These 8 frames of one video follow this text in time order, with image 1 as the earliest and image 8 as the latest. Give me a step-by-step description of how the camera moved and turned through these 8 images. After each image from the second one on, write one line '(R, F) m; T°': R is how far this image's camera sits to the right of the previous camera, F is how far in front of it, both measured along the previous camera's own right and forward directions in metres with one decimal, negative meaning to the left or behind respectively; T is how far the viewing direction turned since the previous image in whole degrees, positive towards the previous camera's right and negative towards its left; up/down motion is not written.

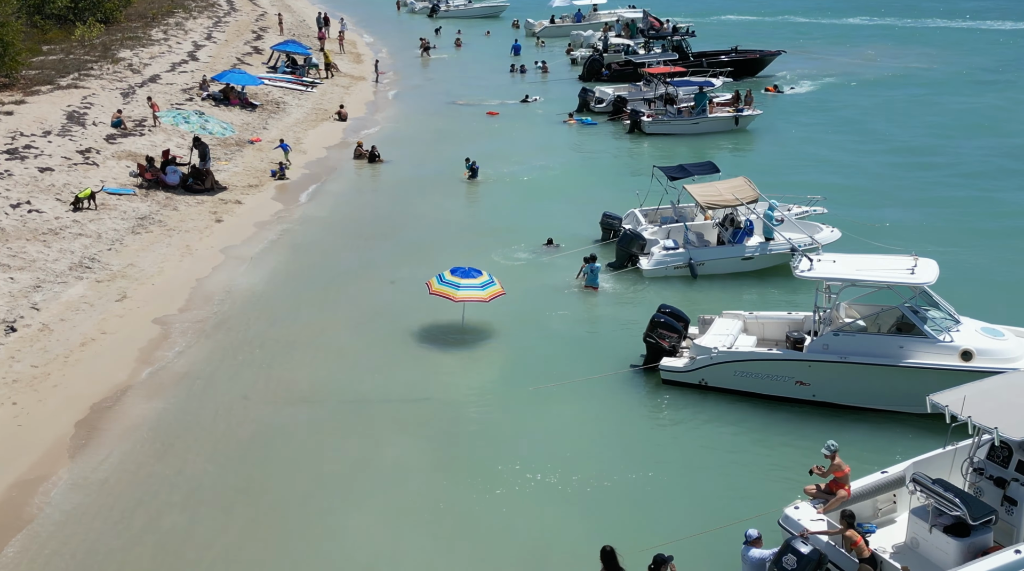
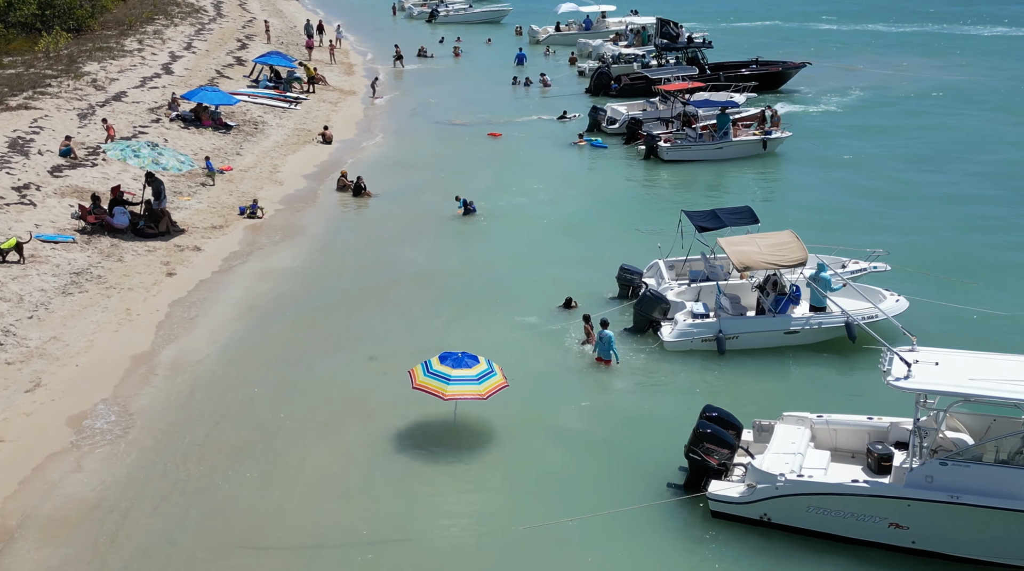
(0.0, +4.2) m; 0°
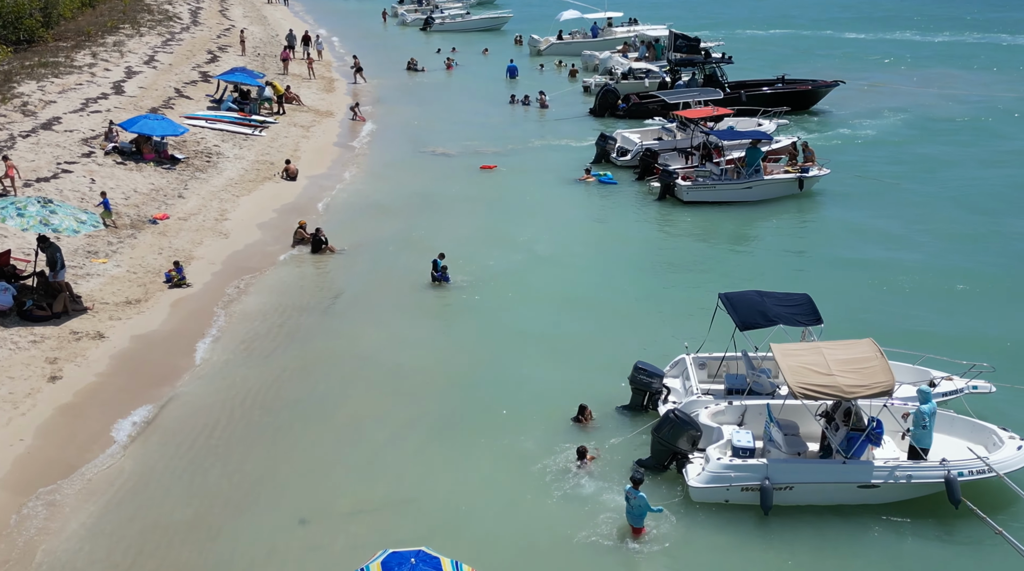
(+0.3, +5.5) m; 0°
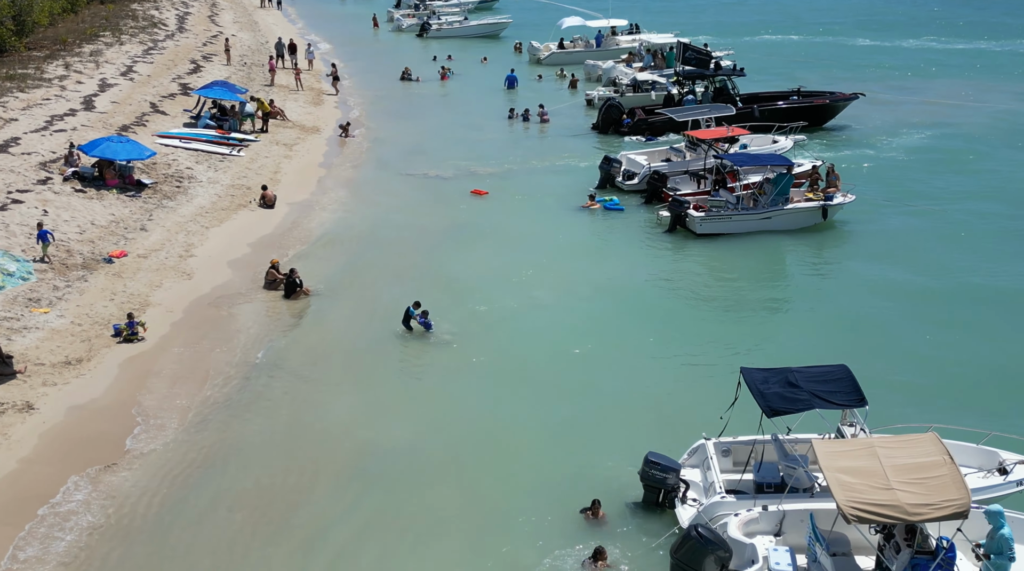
(+0.1, +2.8) m; 0°
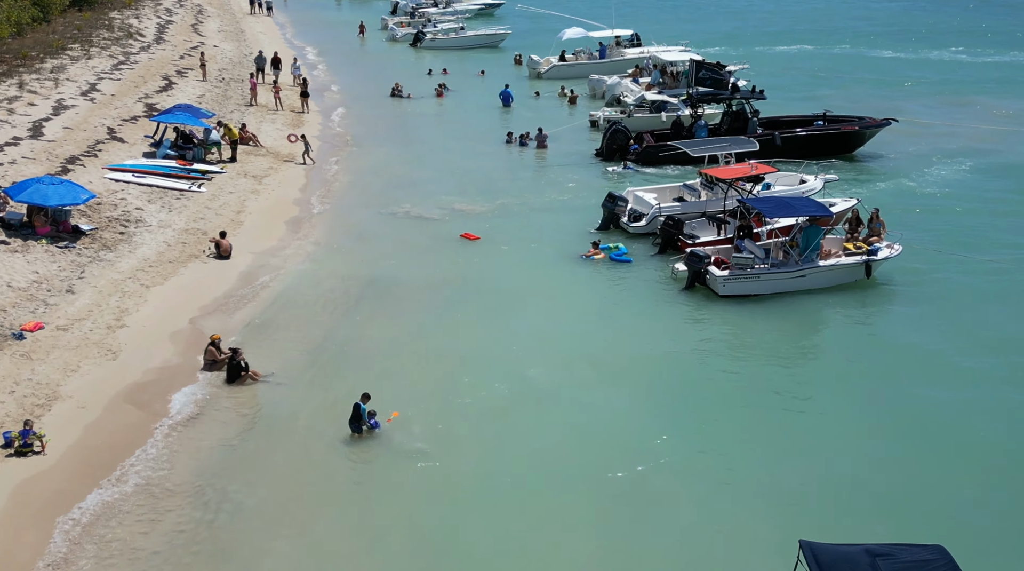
(+0.3, +4.0) m; 0°
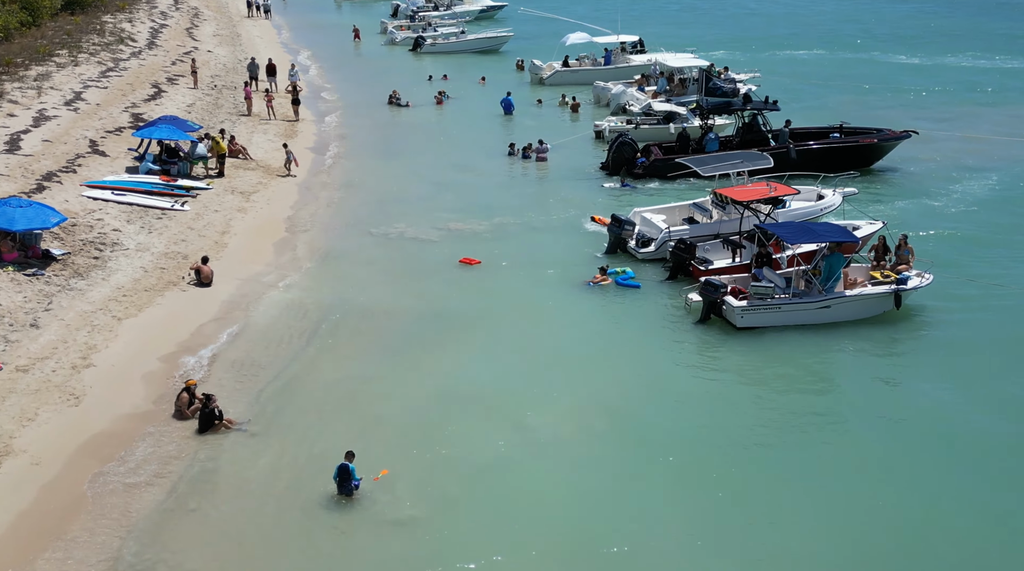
(+0.1, +1.8) m; 0°
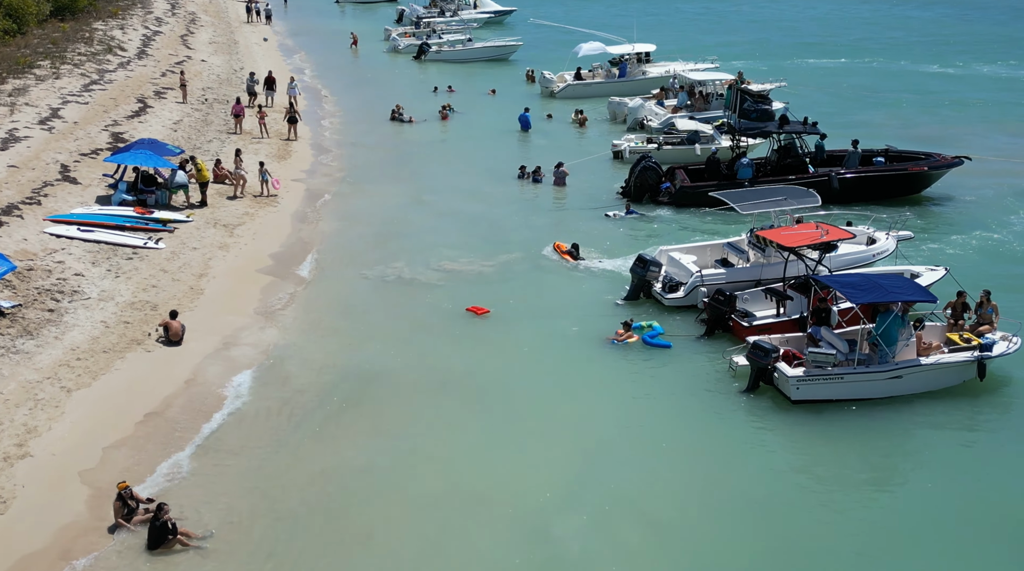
(-0.2, +3.3) m; 0°
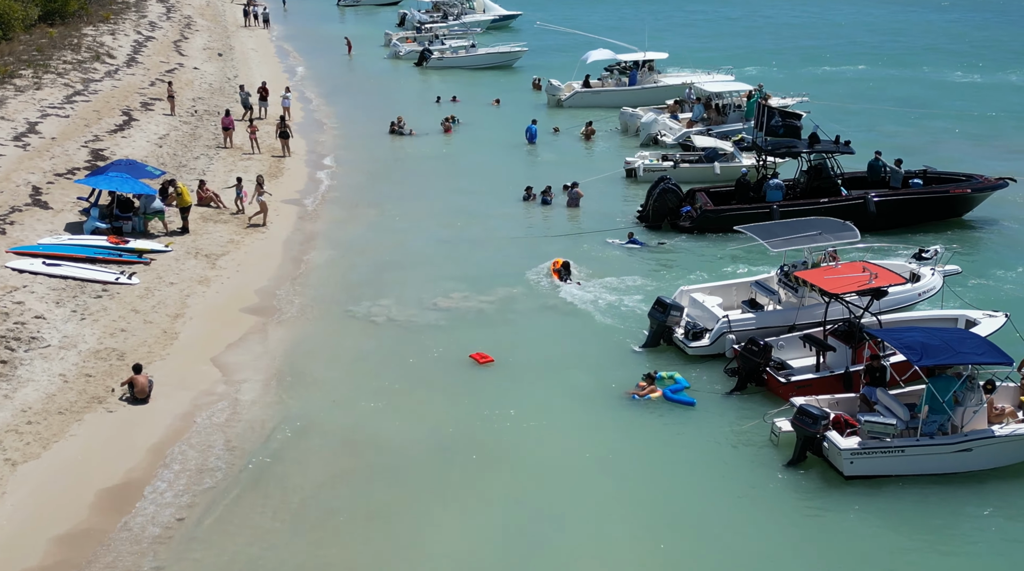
(-0.1, +2.5) m; 0°
